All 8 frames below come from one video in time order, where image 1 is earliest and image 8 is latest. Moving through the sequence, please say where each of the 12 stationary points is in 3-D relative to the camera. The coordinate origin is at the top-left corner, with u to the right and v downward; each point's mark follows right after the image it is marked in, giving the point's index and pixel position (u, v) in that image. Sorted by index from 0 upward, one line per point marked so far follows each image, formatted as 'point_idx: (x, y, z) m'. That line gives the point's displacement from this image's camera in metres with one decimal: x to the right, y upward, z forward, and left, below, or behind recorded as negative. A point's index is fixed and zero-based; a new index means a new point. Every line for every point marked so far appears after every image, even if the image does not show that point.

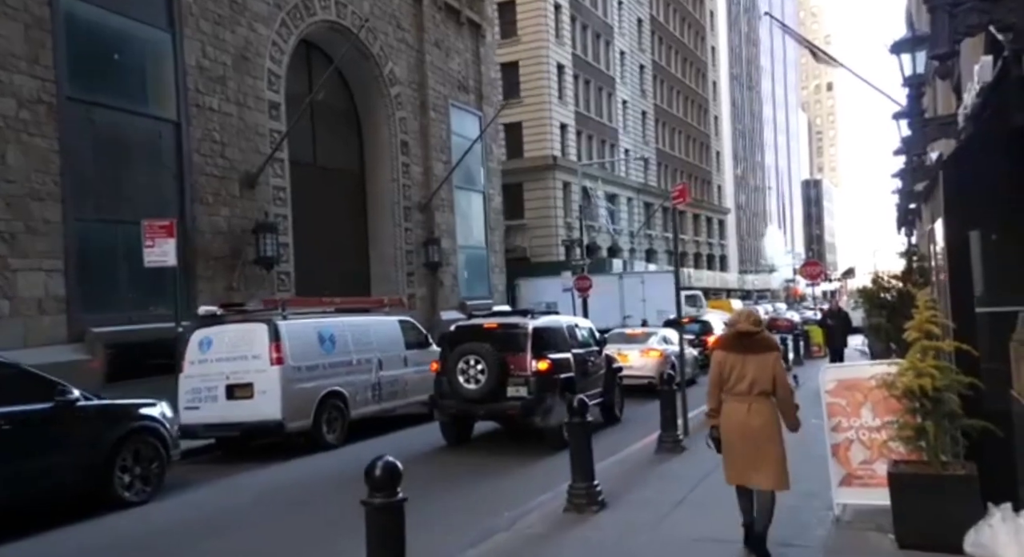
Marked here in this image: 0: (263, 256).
0: (-5.6, +0.5, +21.3) m
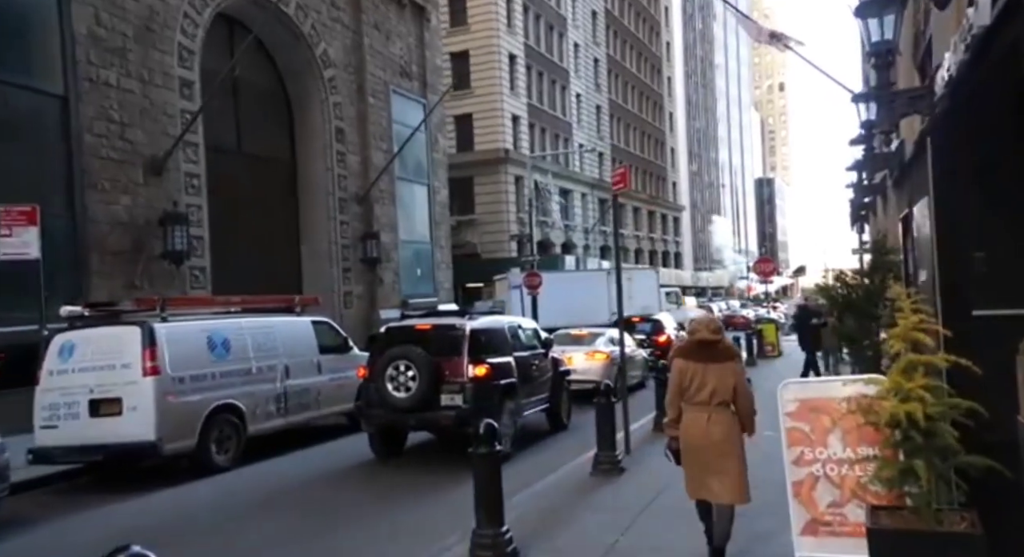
0: (-6.9, +0.6, +19.5) m
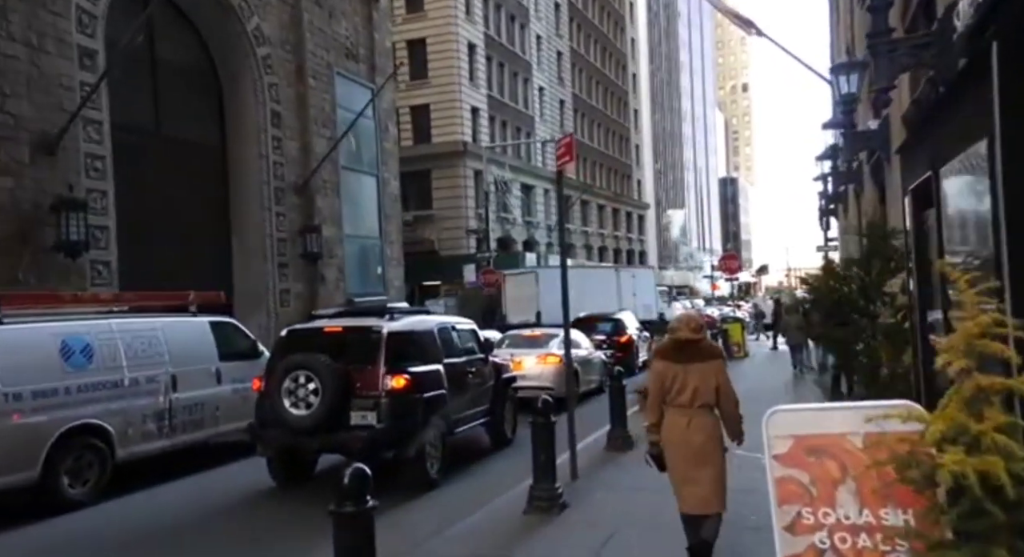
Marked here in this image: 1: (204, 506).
0: (-7.9, +0.7, +17.3) m
1: (-3.0, -2.3, +9.5) m
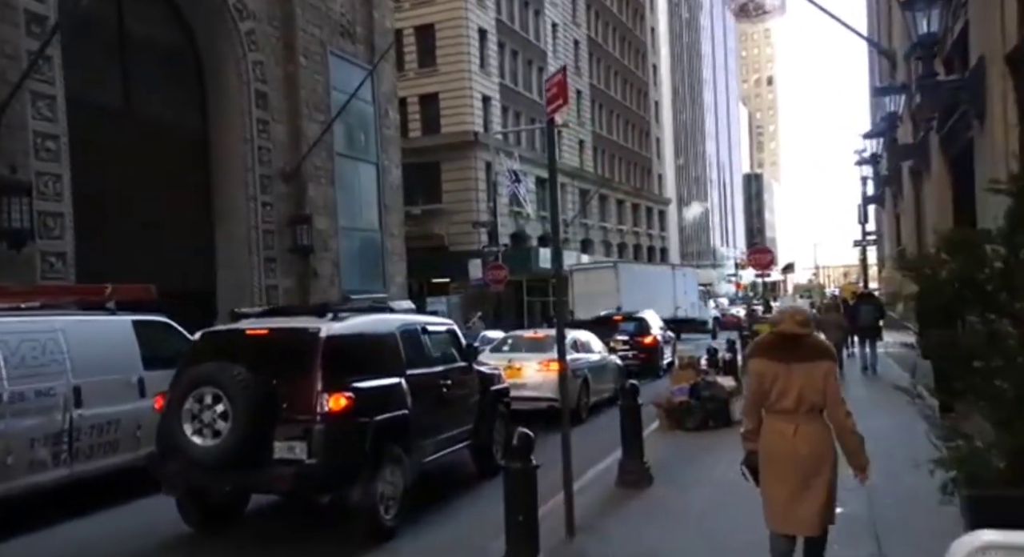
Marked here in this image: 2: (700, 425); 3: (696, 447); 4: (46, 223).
0: (-7.9, +0.8, +15.2) m
1: (-3.2, -2.2, +7.3) m
2: (+2.7, -2.1, +13.5) m
3: (+2.3, -2.1, +11.8) m
4: (-8.1, +0.9, +16.6) m
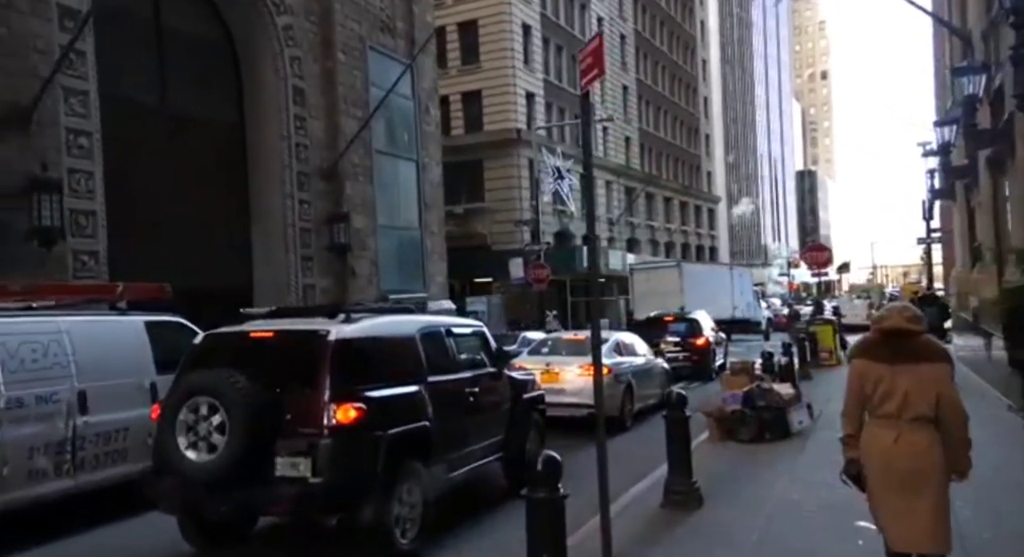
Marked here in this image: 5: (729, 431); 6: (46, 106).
0: (-7.3, +0.8, +14.9) m
1: (-3.0, -2.2, +6.8) m
2: (+3.2, -2.1, +12.7) m
3: (+2.7, -2.1, +11.0) m
4: (-7.5, +1.0, +16.3) m
5: (+2.9, -2.0, +12.8) m
6: (-7.7, +2.8, +15.6) m
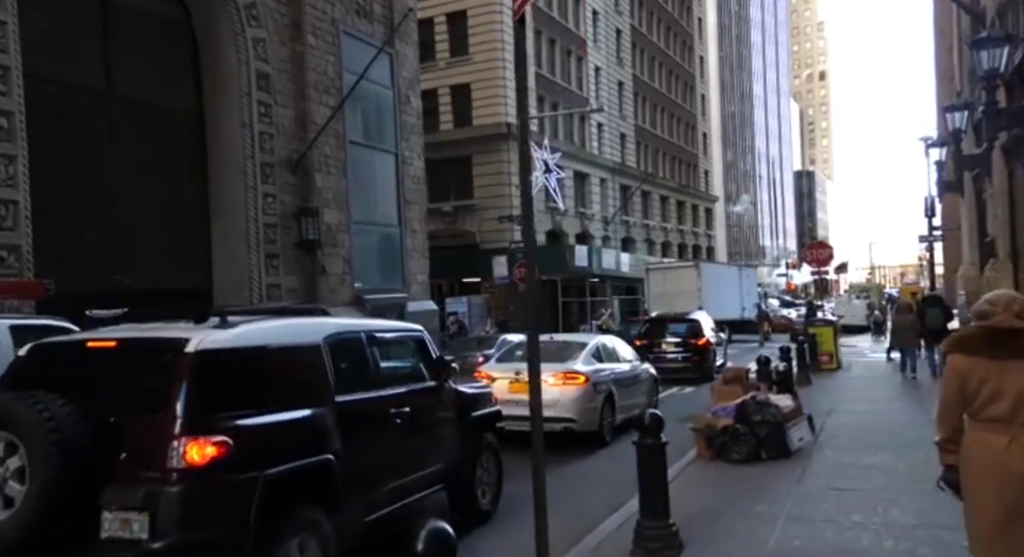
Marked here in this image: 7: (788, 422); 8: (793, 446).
0: (-7.8, +0.8, +13.3) m
1: (-3.4, -2.1, +5.2) m
2: (+2.7, -2.1, +11.1) m
3: (+2.2, -2.1, +9.4) m
4: (-7.9, +1.0, +14.7) m
5: (+2.4, -2.0, +11.3) m
6: (-8.1, +2.9, +14.1) m
7: (+3.3, -1.7, +11.4) m
8: (+3.3, -2.0, +11.4) m
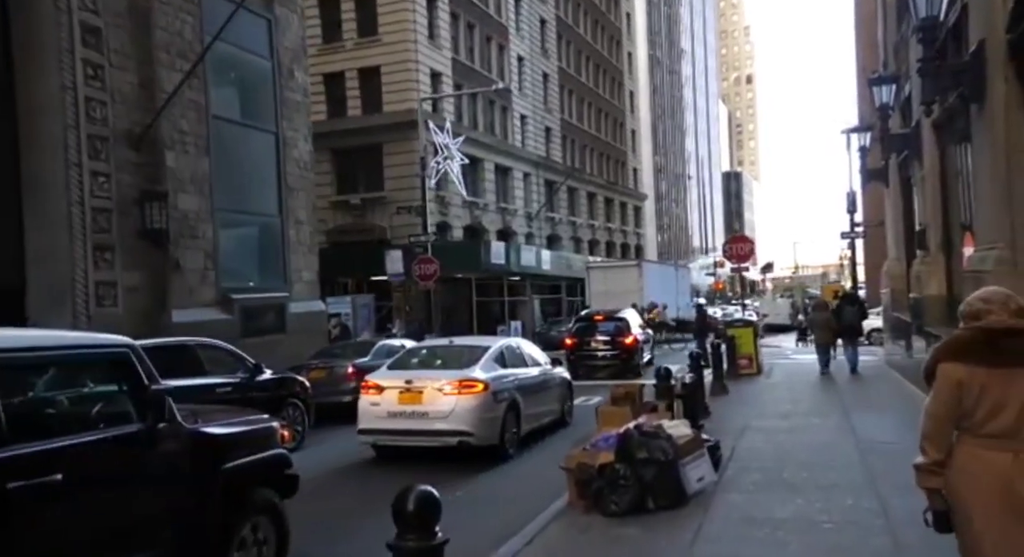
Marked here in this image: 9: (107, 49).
0: (-9.6, +1.0, +10.0) m
1: (-4.7, -2.1, +2.2) m
2: (+1.1, -2.0, +8.4) m
3: (+0.7, -2.0, +6.7) m
4: (-9.8, +1.1, +11.3) m
5: (+0.8, -2.0, +8.6) m
6: (-10.0, +3.0, +10.7) m
7: (+1.6, -1.7, +8.8) m
8: (+1.6, -1.9, +8.8) m
9: (-7.8, +4.4, +18.6) m
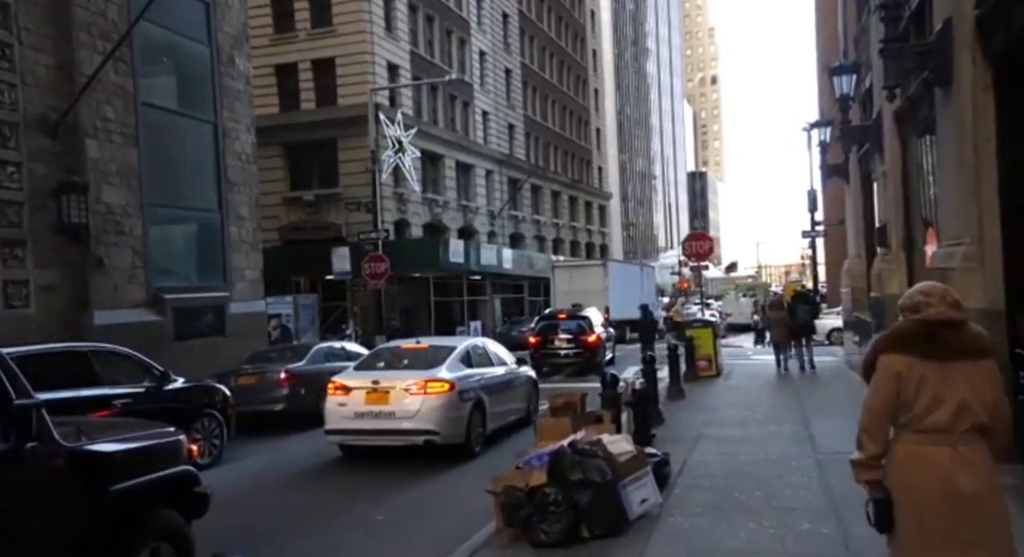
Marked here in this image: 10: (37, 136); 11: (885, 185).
0: (-10.3, +1.0, +8.6) m
1: (-5.2, -2.0, +0.9) m
2: (+0.4, -2.0, +7.4) m
3: (+0.1, -2.0, +5.7) m
4: (-10.5, +1.1, +9.9) m
5: (+0.1, -1.9, +7.5) m
6: (-10.7, +3.0, +9.3) m
7: (+0.9, -1.6, +7.8) m
8: (+1.0, -1.9, +7.8) m
9: (-8.8, +4.4, +17.2) m
10: (-8.7, +2.6, +17.7) m
11: (+7.0, +1.7, +17.5) m
